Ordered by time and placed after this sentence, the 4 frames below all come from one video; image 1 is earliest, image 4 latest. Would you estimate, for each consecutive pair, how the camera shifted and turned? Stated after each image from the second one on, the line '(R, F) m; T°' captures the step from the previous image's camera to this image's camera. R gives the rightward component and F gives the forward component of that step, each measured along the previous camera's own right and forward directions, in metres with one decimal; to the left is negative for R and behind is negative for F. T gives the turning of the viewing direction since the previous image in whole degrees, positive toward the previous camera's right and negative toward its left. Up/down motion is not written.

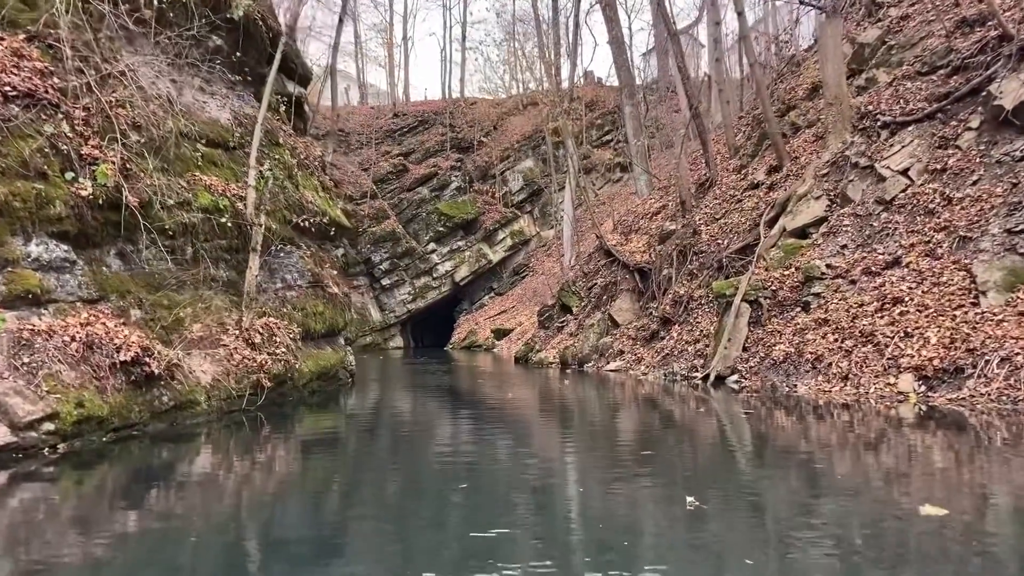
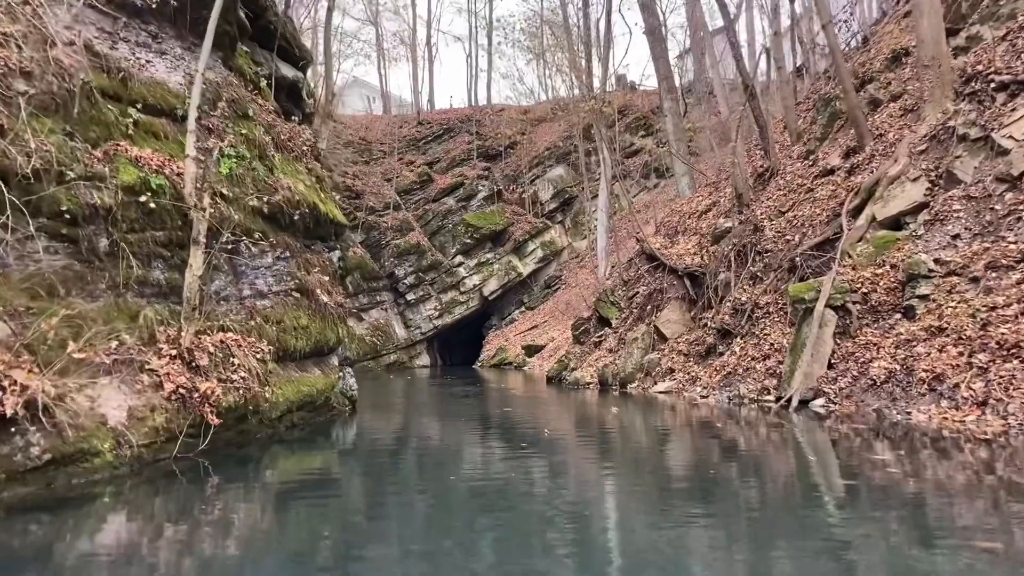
(0.0, +2.4) m; -2°
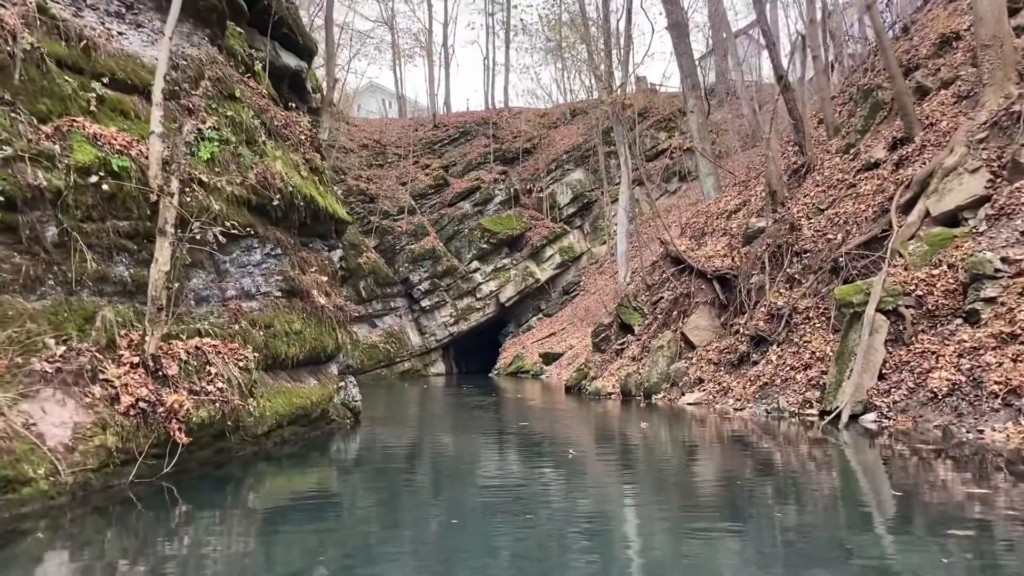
(0.0, +1.0) m; -1°
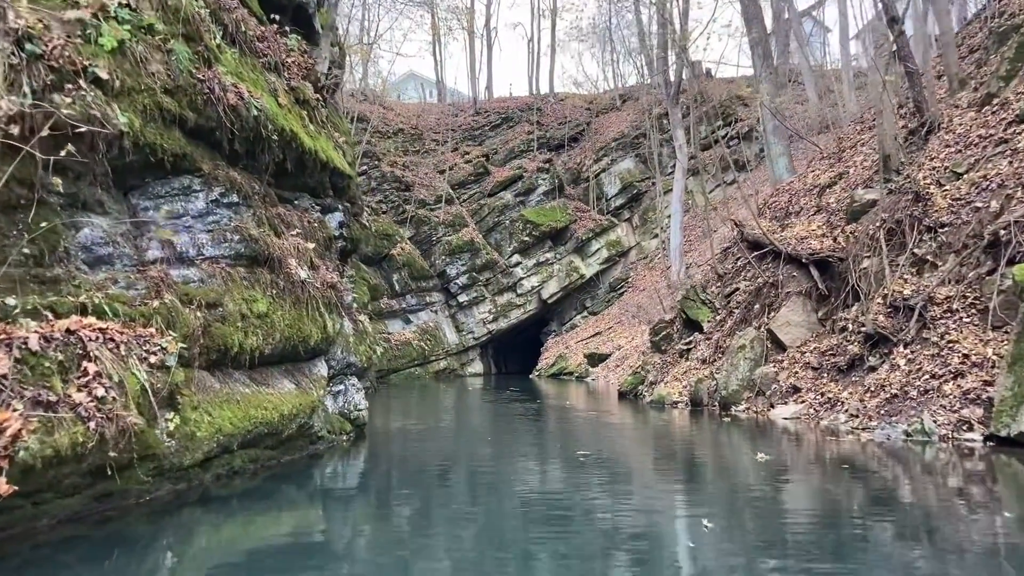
(-0.1, +2.7) m; -3°
